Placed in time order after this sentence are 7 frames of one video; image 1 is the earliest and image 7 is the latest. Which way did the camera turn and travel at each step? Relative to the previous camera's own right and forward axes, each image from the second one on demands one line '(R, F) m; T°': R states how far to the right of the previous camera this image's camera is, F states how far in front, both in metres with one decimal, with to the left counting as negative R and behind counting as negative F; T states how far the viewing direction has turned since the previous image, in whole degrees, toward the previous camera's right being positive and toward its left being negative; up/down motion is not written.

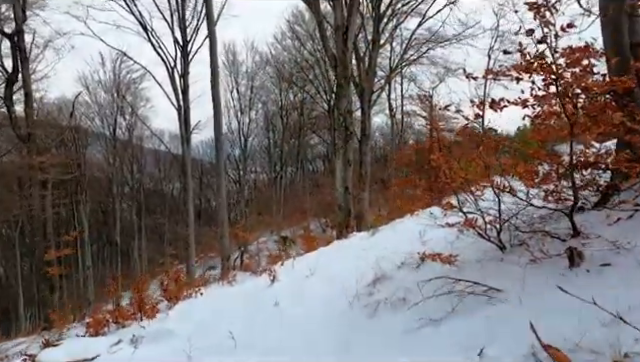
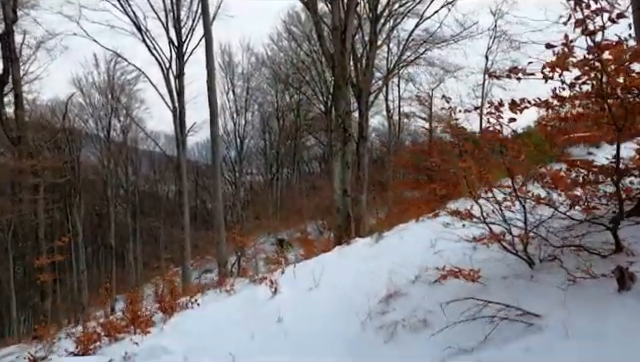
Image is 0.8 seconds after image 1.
(-0.1, +0.3) m; 0°
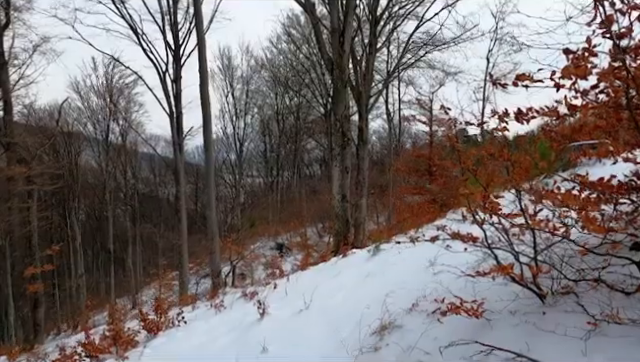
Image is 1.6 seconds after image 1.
(+0.1, +0.3) m; 0°
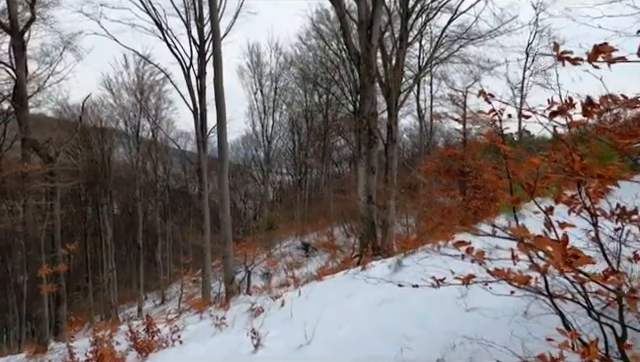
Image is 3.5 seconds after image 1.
(+0.1, +0.8) m; -2°
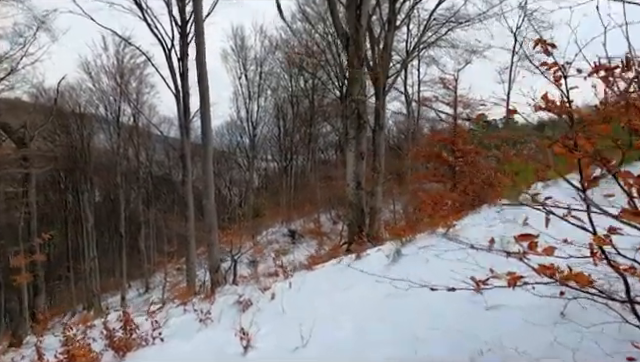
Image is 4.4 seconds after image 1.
(-0.1, +0.4) m; +1°
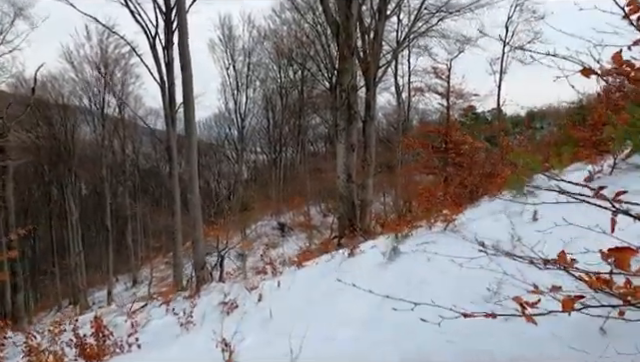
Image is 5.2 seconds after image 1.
(0.0, +0.4) m; +1°
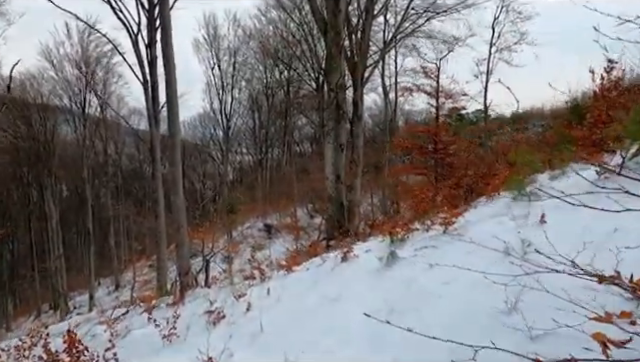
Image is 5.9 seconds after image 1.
(0.0, +0.3) m; +1°
